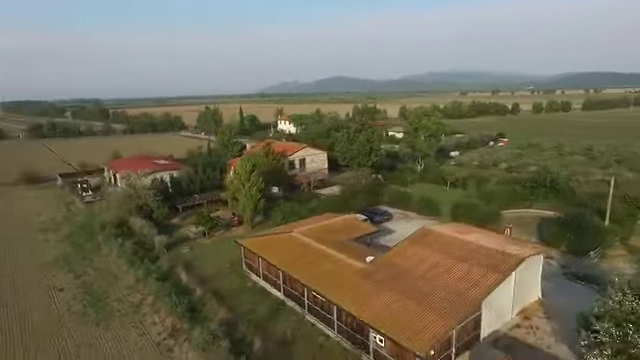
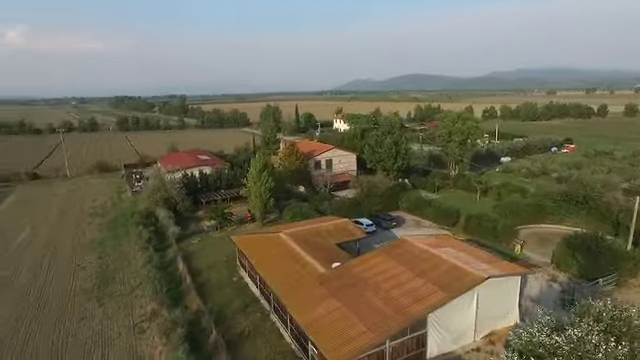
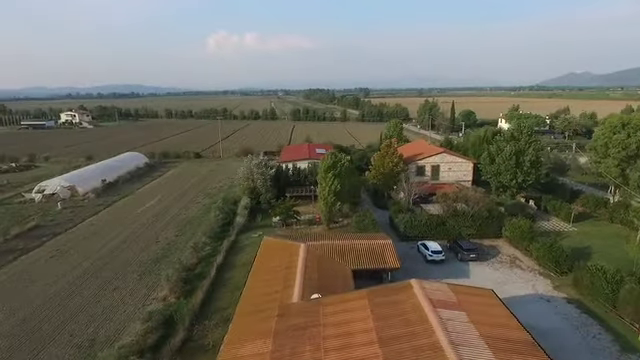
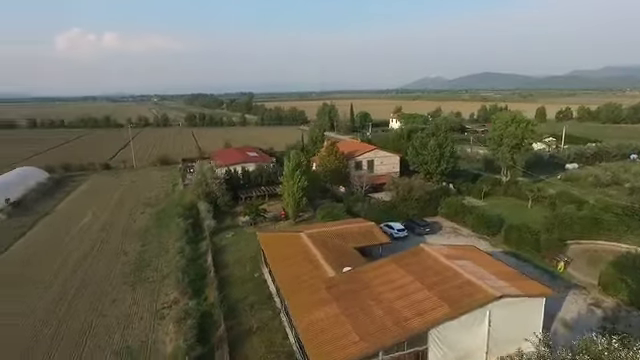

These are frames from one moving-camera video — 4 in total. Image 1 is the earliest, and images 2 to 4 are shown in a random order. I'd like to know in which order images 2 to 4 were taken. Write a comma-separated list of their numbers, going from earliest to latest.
2, 4, 3
